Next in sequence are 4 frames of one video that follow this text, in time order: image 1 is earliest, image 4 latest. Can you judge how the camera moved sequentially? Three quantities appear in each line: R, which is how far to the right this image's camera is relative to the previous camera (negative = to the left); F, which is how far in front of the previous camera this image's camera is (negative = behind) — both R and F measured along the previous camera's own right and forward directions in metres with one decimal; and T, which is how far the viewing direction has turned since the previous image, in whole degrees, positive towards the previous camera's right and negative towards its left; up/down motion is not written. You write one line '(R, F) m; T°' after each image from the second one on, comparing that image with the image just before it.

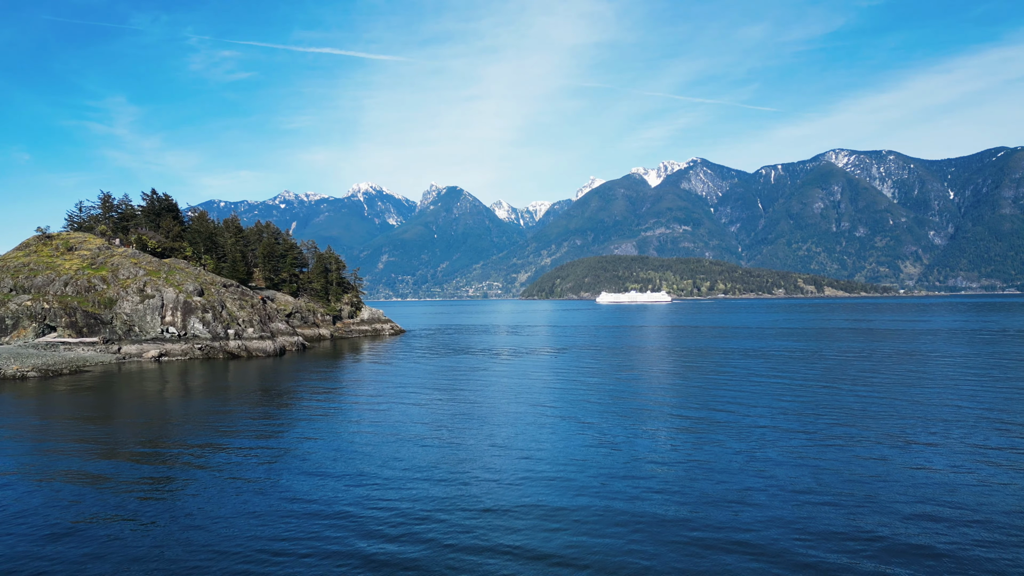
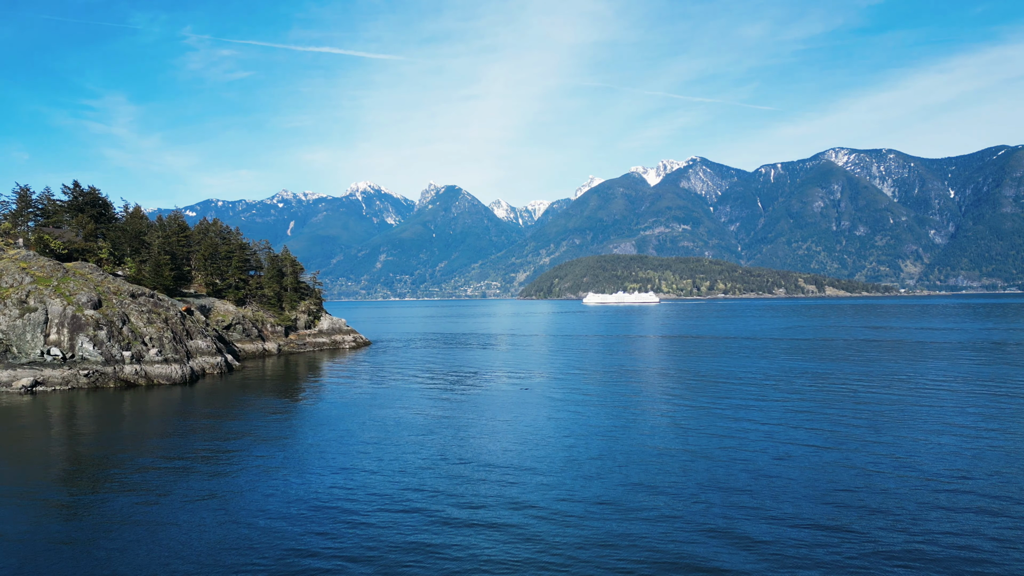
(+1.8, +7.2) m; 0°
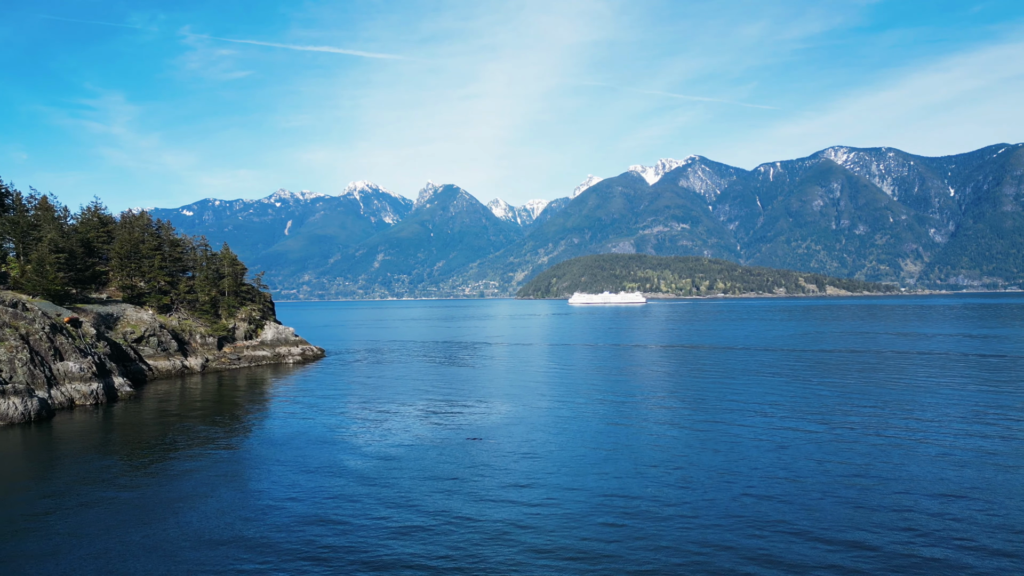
(+1.9, +7.4) m; 0°
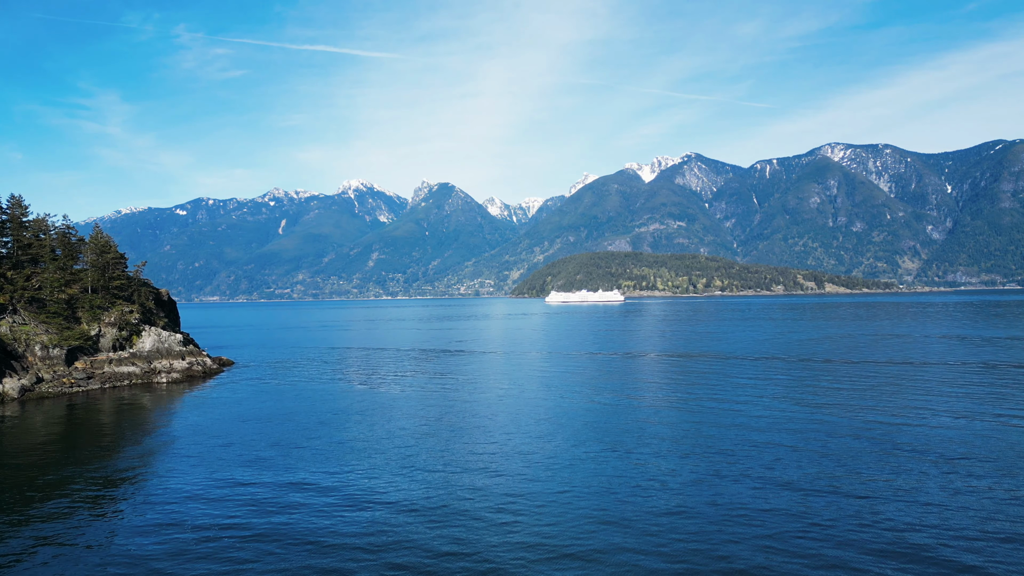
(+2.7, +10.6) m; 0°
